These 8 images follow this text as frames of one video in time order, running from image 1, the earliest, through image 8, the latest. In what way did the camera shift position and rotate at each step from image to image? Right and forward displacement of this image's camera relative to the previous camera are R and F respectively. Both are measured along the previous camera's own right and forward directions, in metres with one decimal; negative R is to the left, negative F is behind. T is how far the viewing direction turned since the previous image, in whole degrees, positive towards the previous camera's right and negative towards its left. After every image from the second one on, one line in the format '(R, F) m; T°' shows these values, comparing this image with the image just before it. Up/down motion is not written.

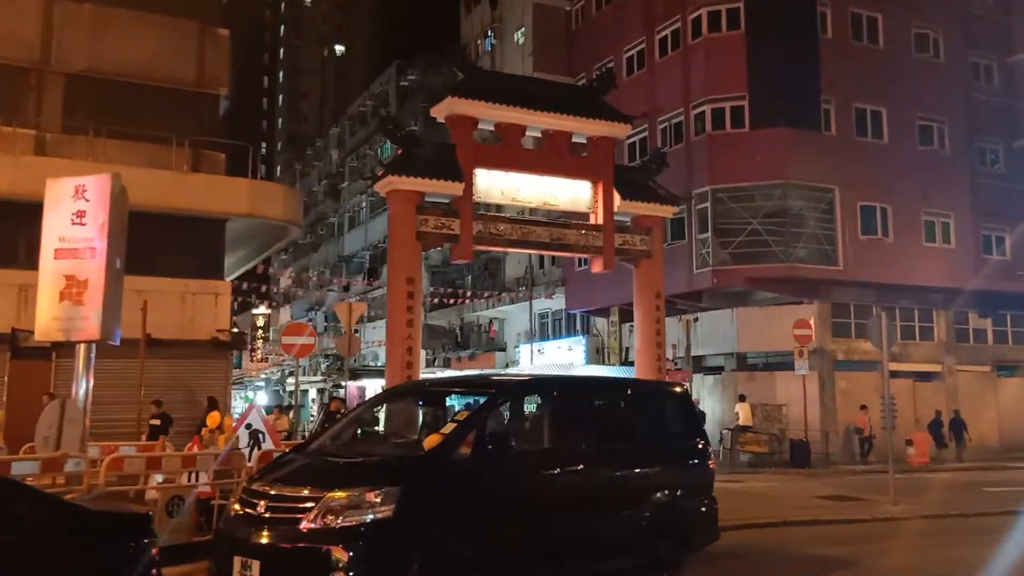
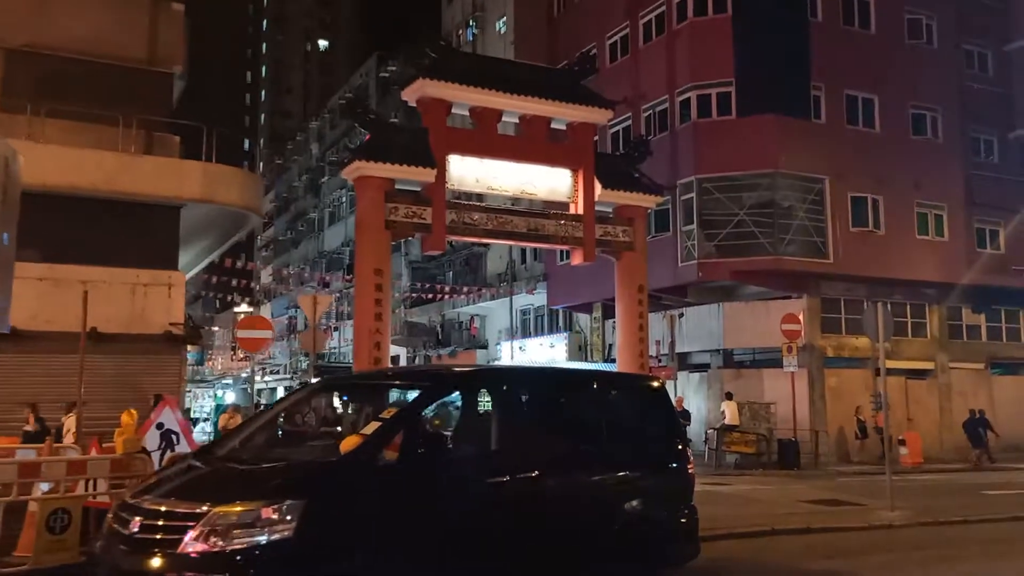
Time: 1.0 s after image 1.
(+0.3, +1.0) m; +1°
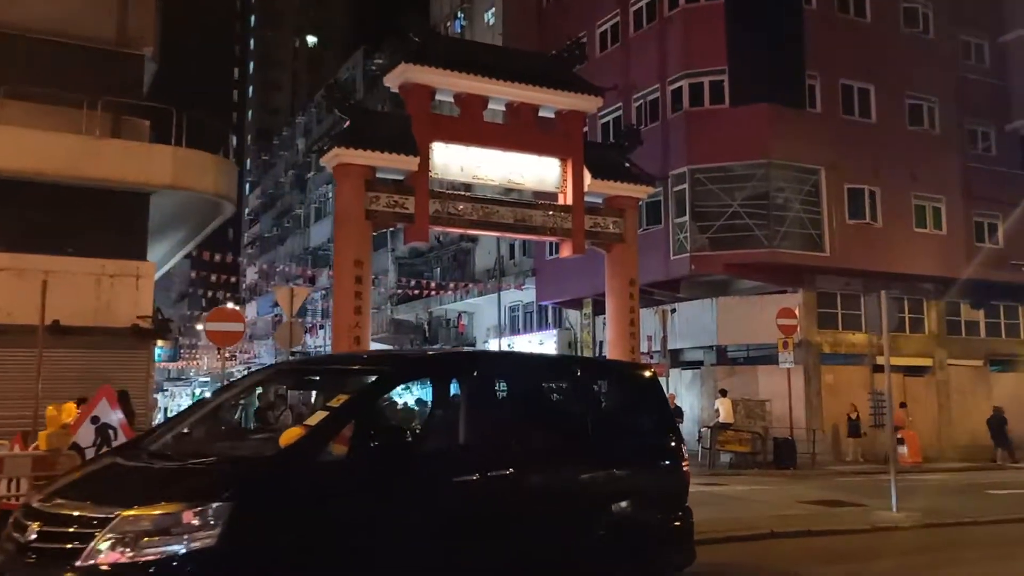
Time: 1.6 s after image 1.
(+0.1, +0.7) m; +1°
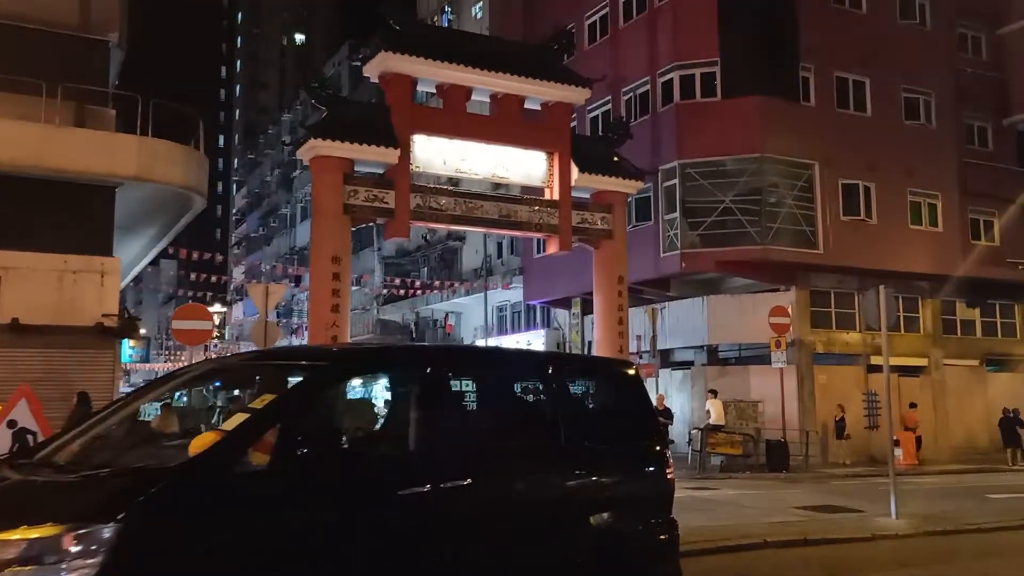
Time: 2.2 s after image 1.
(+0.2, +0.6) m; +1°
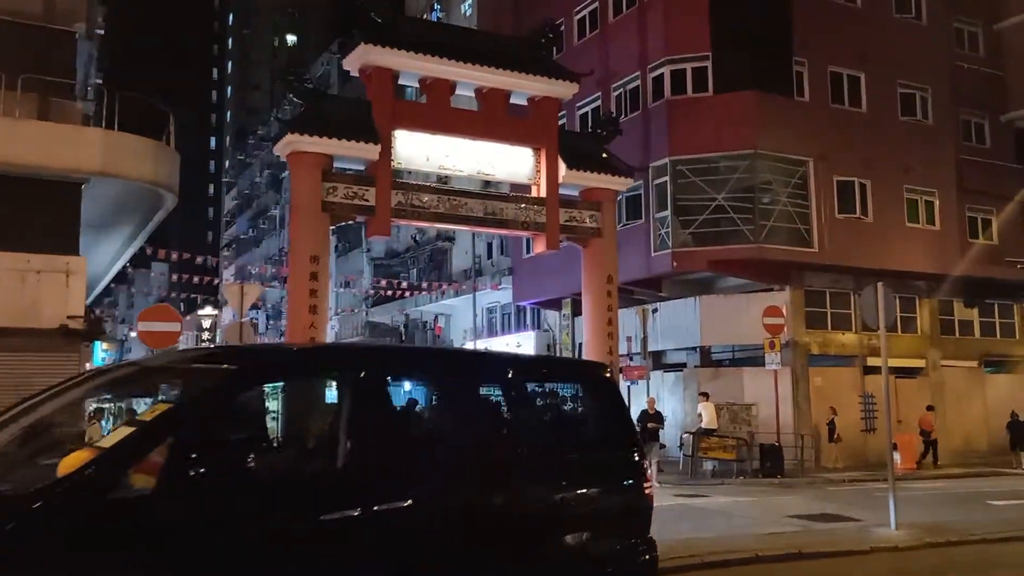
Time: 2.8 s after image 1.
(+0.2, +0.6) m; 0°
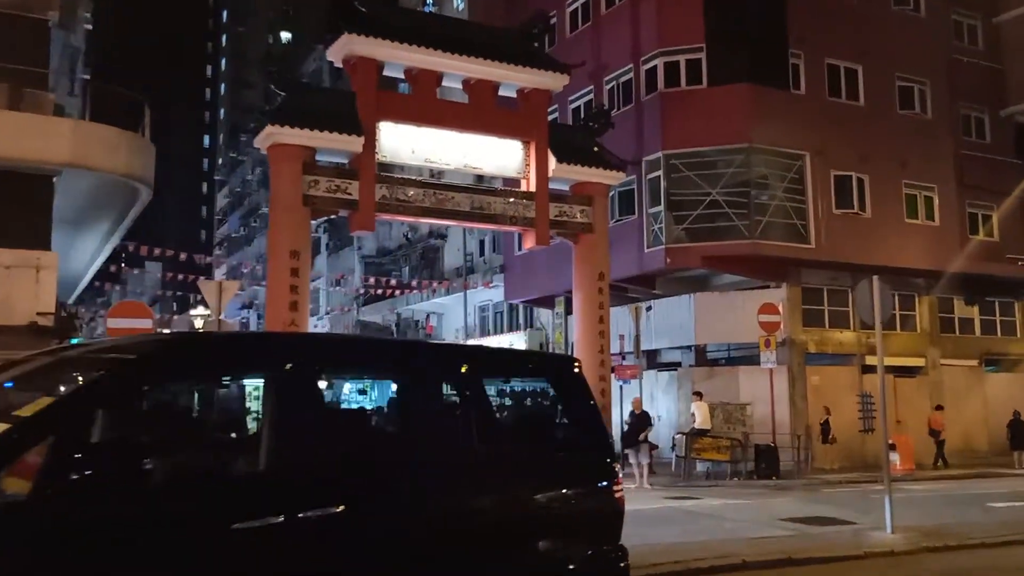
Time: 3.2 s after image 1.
(+0.2, +0.5) m; 0°
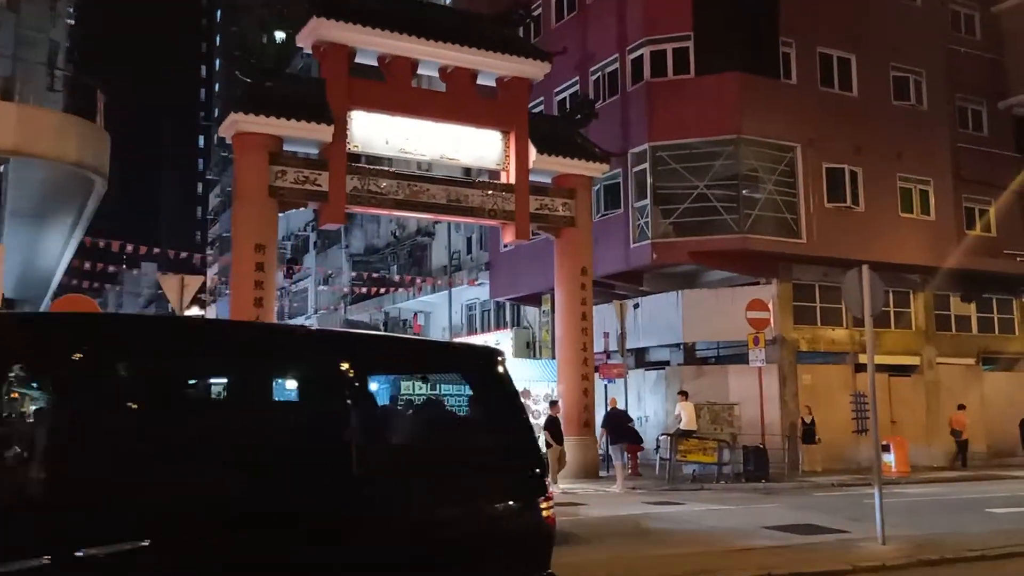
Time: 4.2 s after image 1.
(+0.4, +0.7) m; 0°
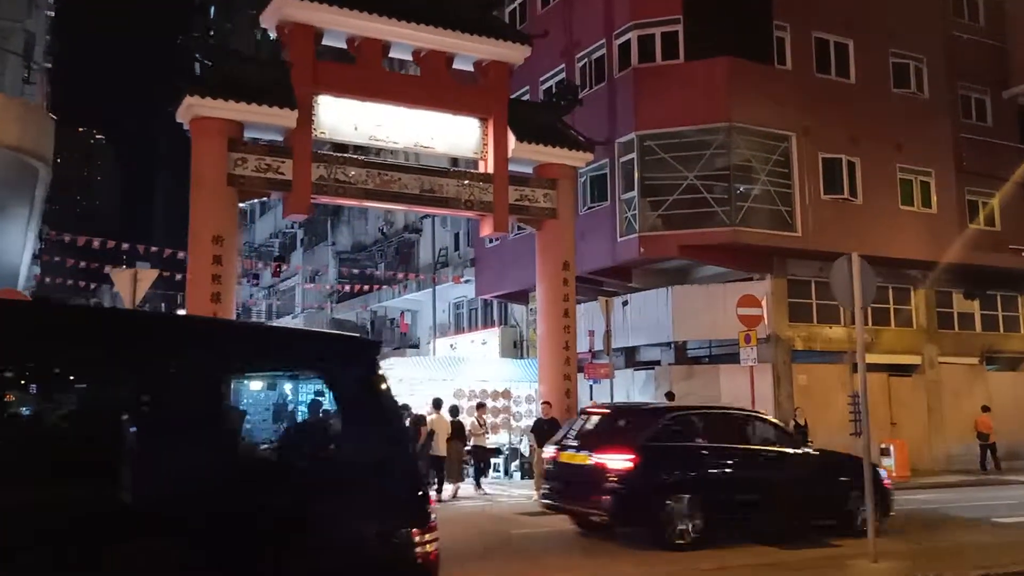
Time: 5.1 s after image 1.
(+0.4, +0.9) m; 0°
